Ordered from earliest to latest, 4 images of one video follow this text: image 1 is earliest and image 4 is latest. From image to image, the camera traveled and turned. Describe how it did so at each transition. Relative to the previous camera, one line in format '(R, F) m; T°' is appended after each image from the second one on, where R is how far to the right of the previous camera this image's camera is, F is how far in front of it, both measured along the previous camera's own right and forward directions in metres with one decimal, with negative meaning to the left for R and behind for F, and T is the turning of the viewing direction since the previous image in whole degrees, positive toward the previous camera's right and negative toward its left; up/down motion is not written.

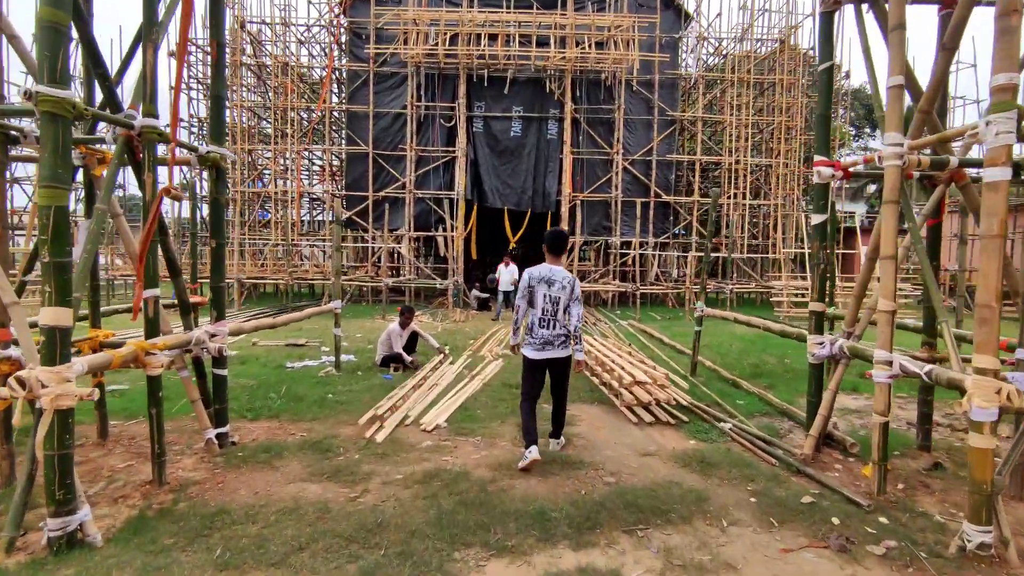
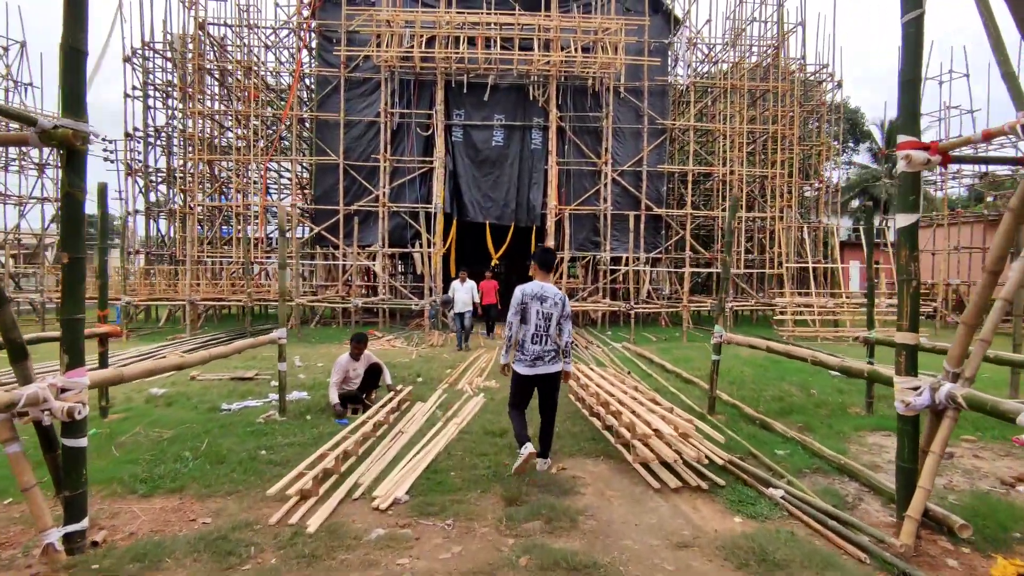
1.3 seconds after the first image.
(0.0, +1.1) m; +2°
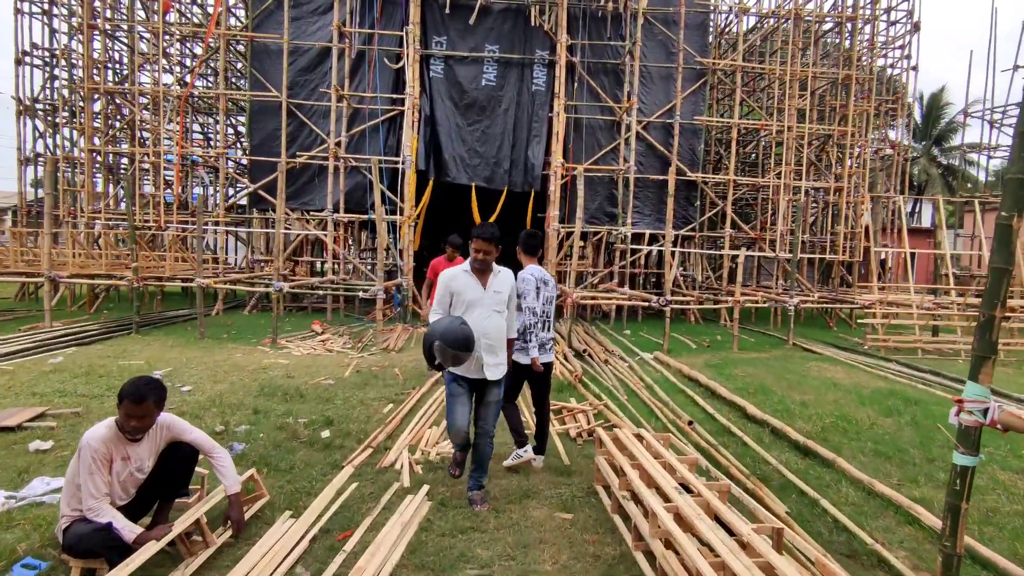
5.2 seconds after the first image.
(+0.1, +3.3) m; +1°
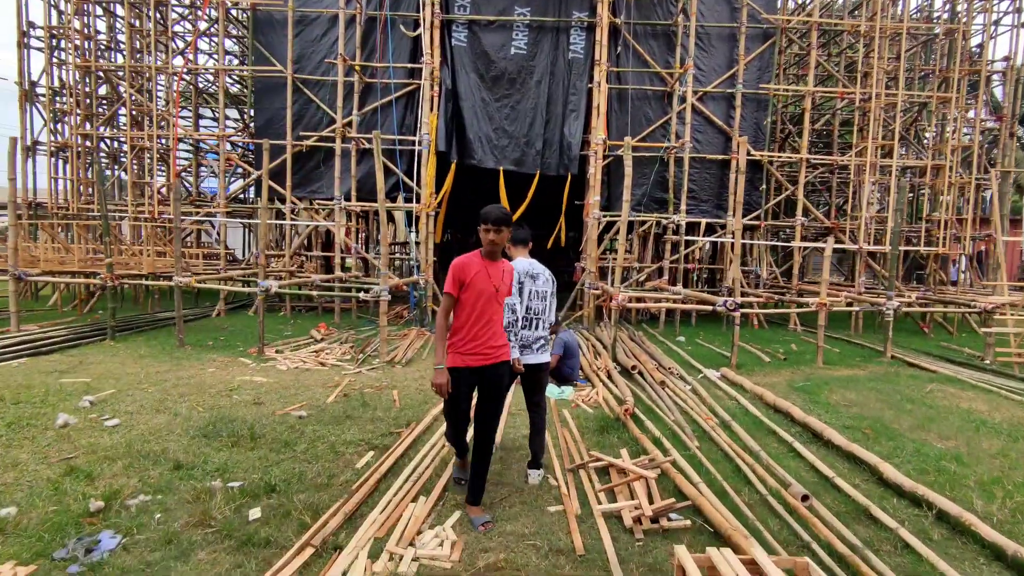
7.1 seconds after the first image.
(+0.1, +1.5) m; -4°
